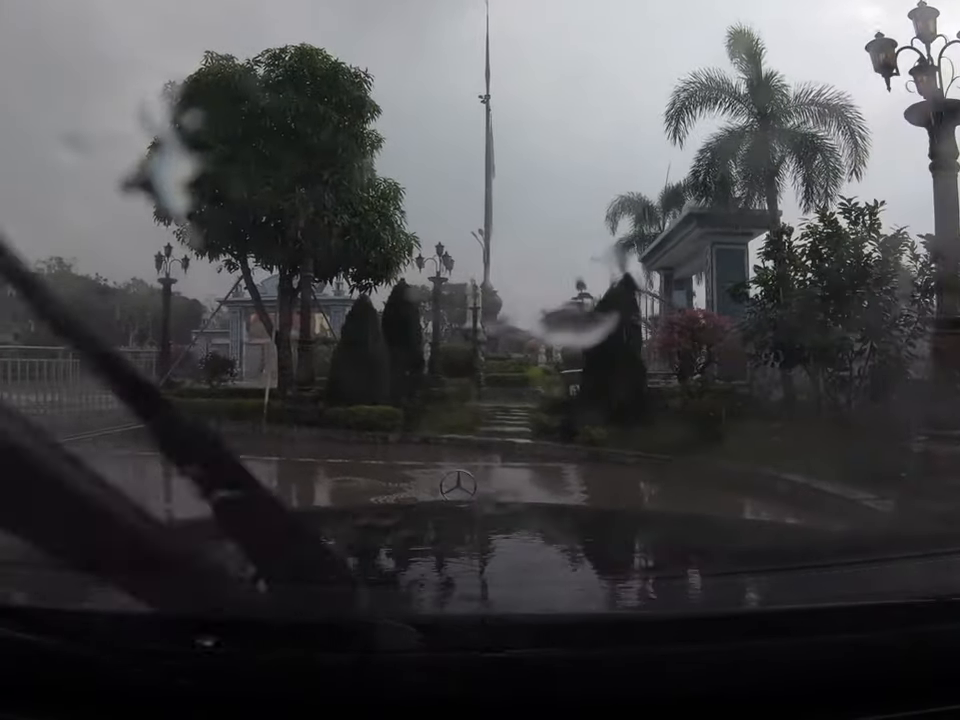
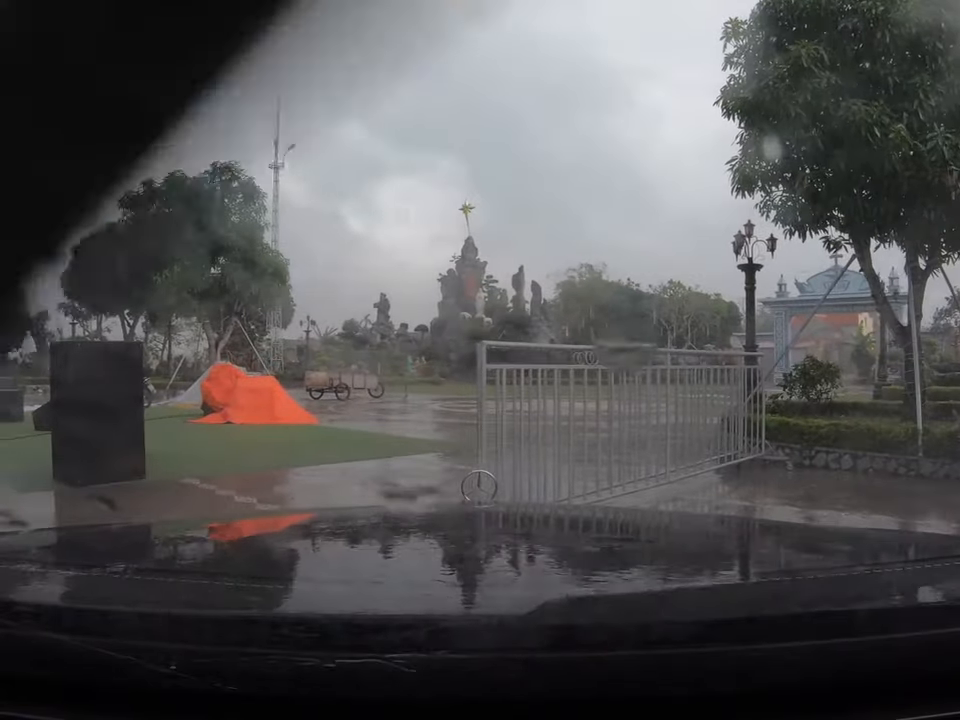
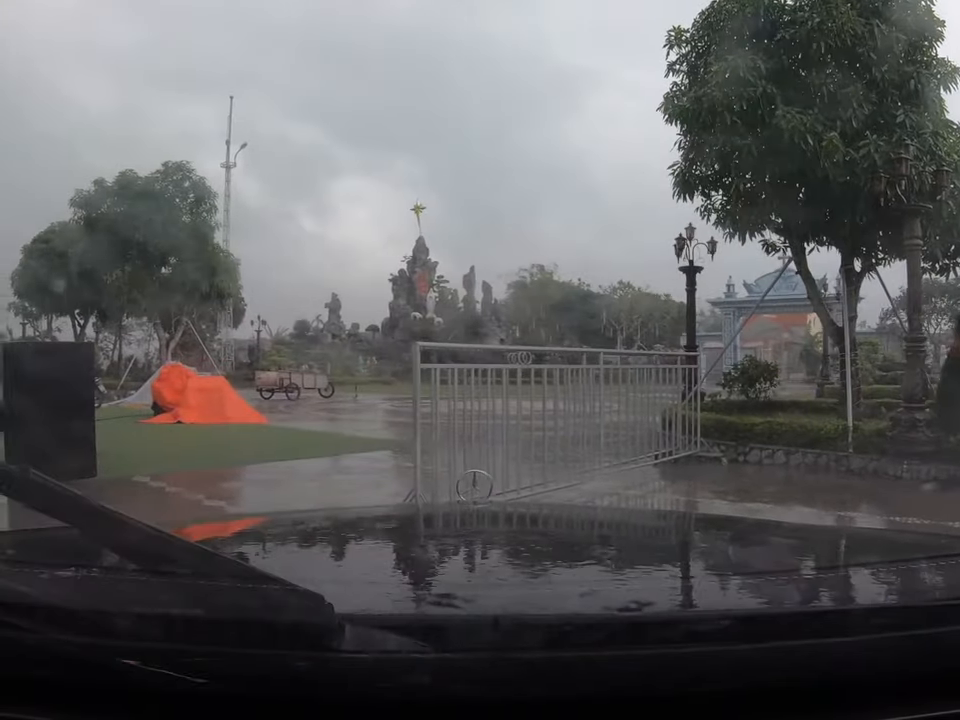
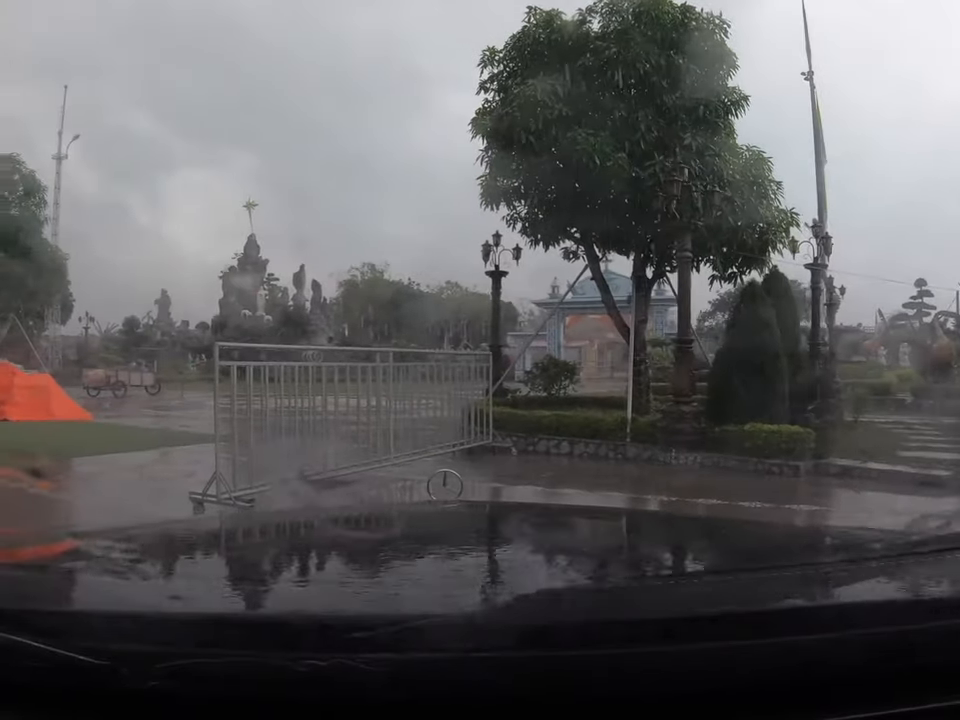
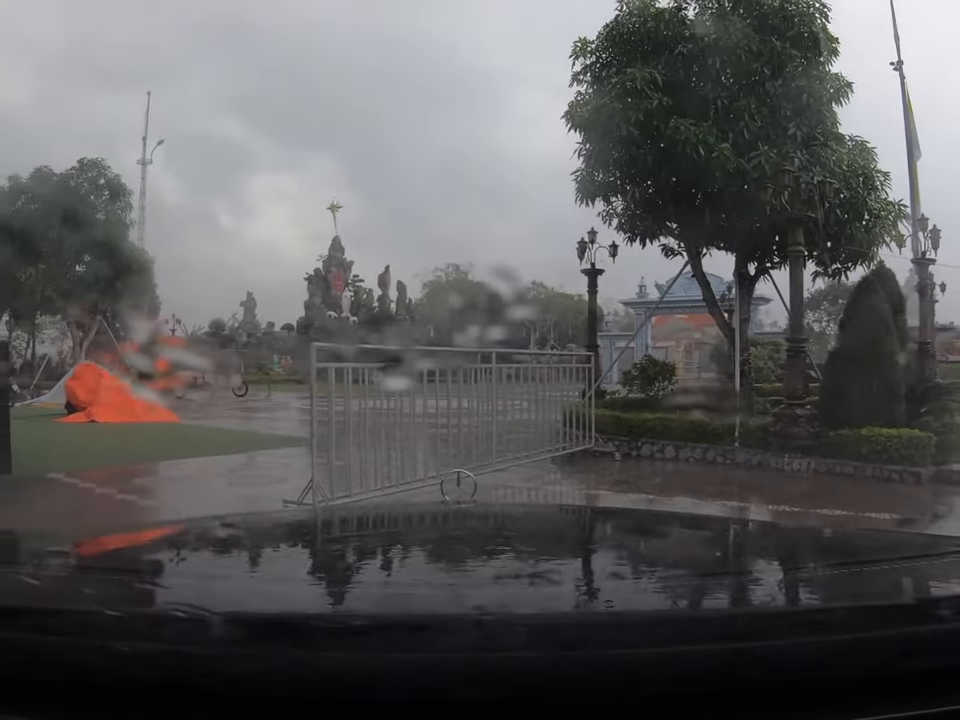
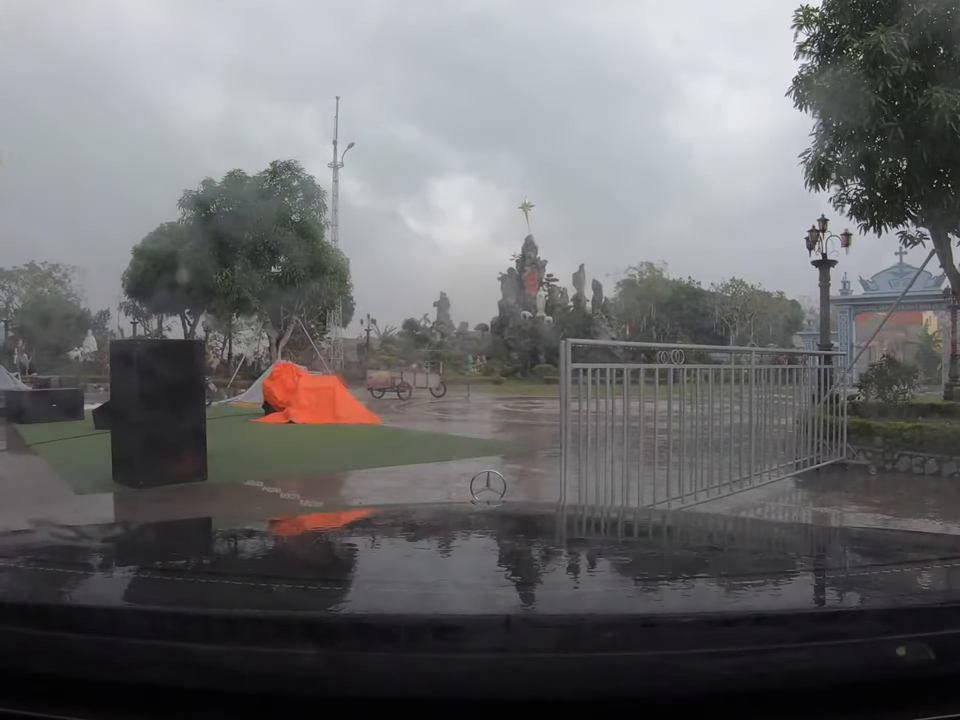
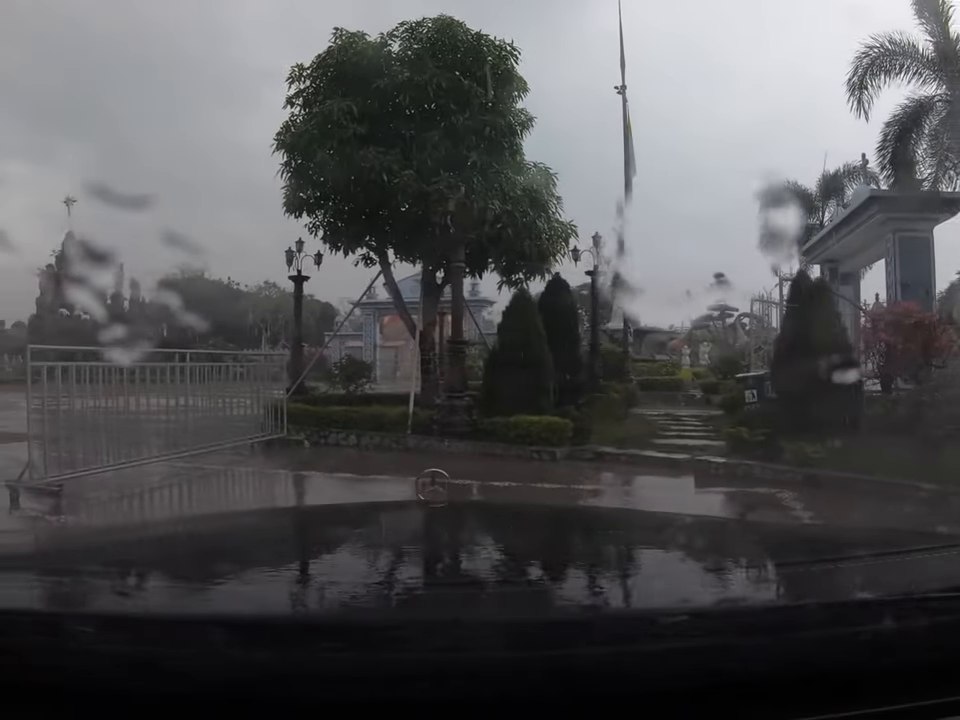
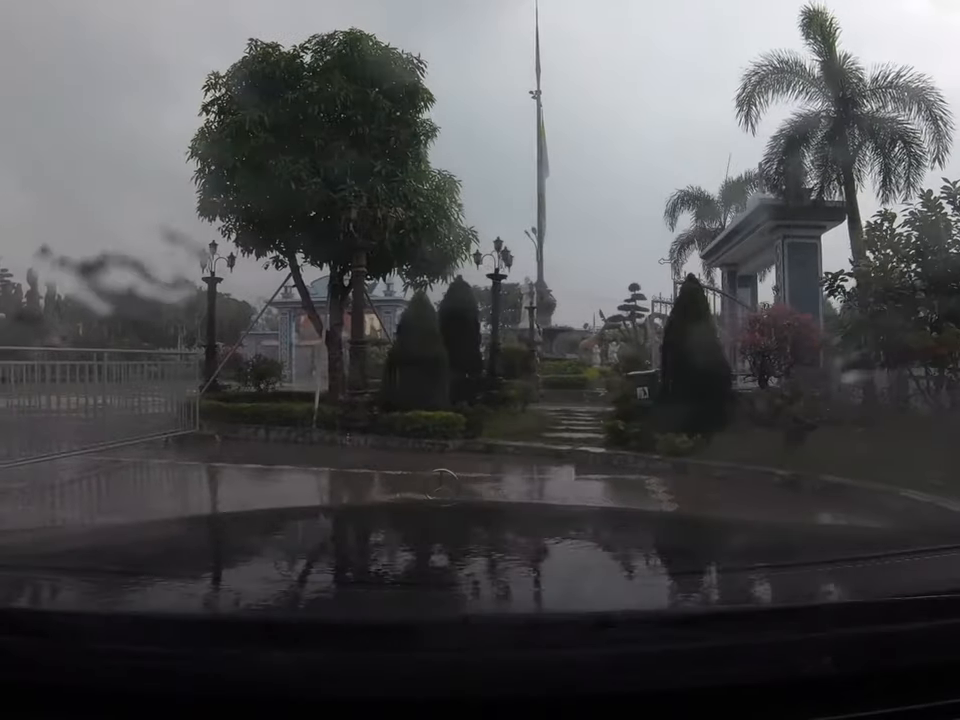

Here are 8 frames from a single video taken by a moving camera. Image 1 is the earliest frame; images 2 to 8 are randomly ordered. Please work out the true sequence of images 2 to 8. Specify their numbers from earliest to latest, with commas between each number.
8, 7, 4, 5, 3, 2, 6
